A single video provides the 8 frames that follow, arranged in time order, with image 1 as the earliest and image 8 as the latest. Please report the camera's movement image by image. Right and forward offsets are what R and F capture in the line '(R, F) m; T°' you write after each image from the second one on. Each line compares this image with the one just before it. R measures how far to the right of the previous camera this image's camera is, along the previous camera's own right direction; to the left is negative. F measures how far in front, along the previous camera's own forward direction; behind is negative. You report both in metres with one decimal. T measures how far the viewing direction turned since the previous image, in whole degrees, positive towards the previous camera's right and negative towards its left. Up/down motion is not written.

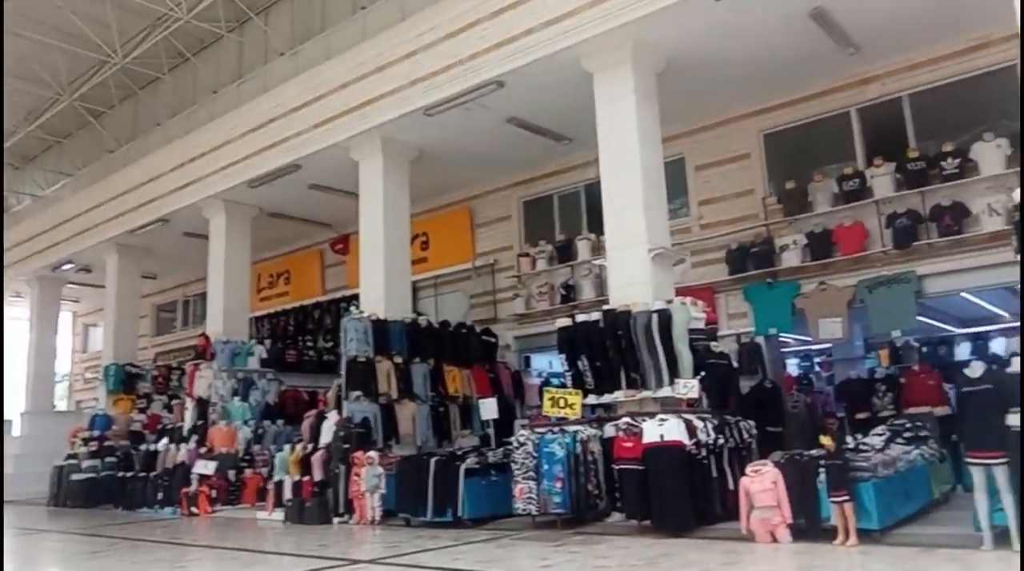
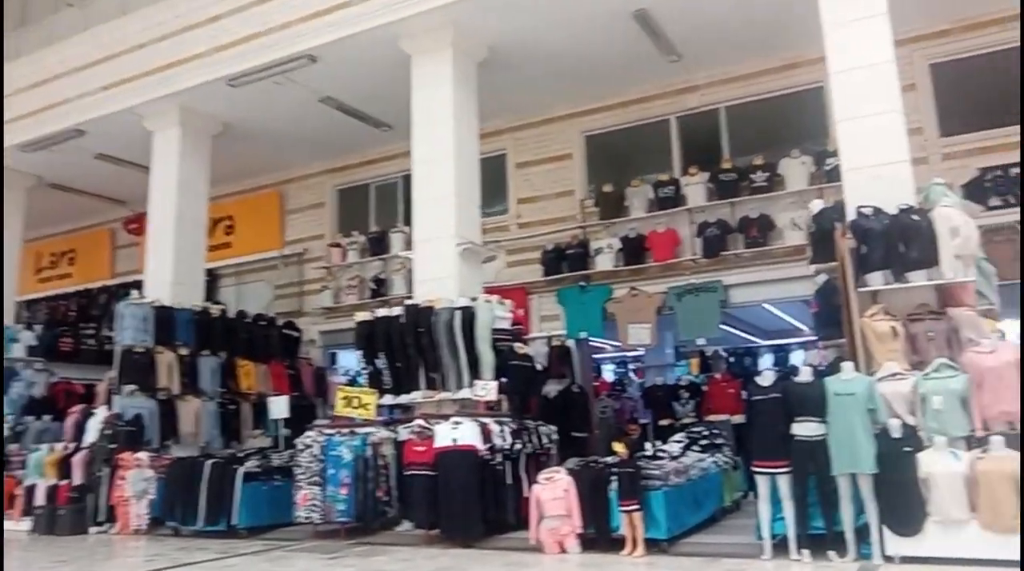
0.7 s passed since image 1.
(+0.3, +0.4) m; +10°
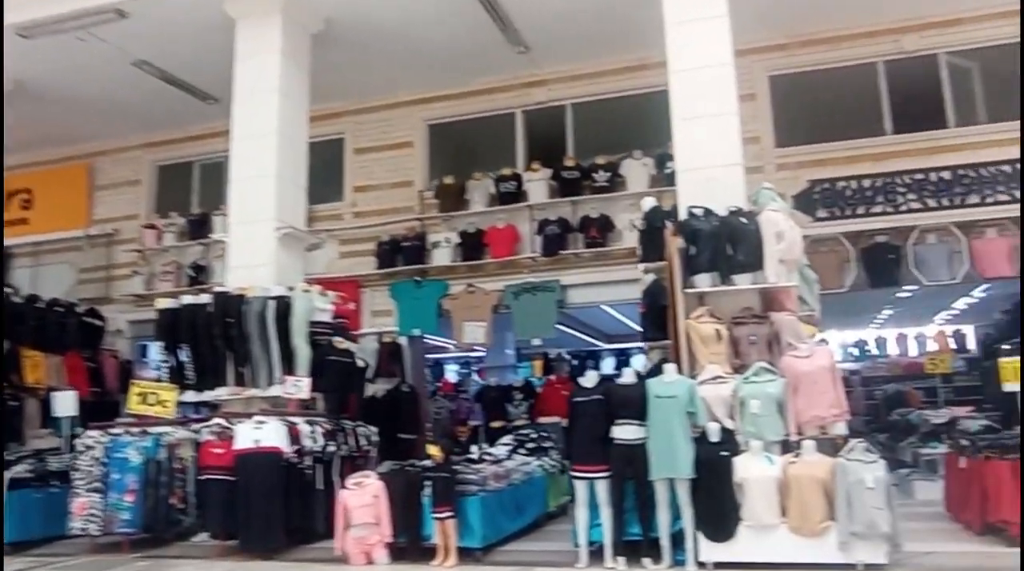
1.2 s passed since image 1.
(+0.3, +0.3) m; +9°
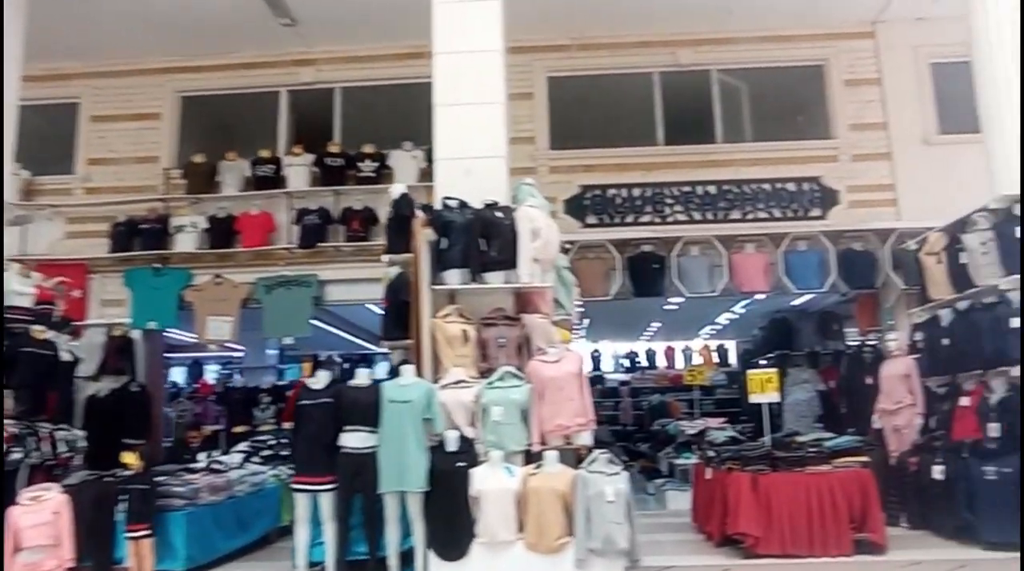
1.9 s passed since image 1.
(+0.4, +0.4) m; +13°
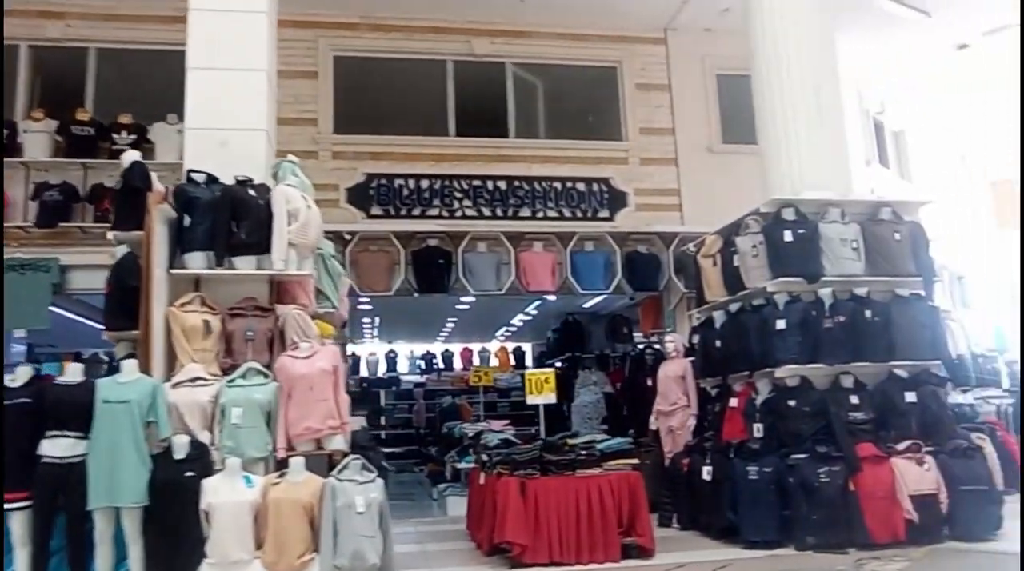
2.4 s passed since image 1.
(+0.3, +0.4) m; +12°
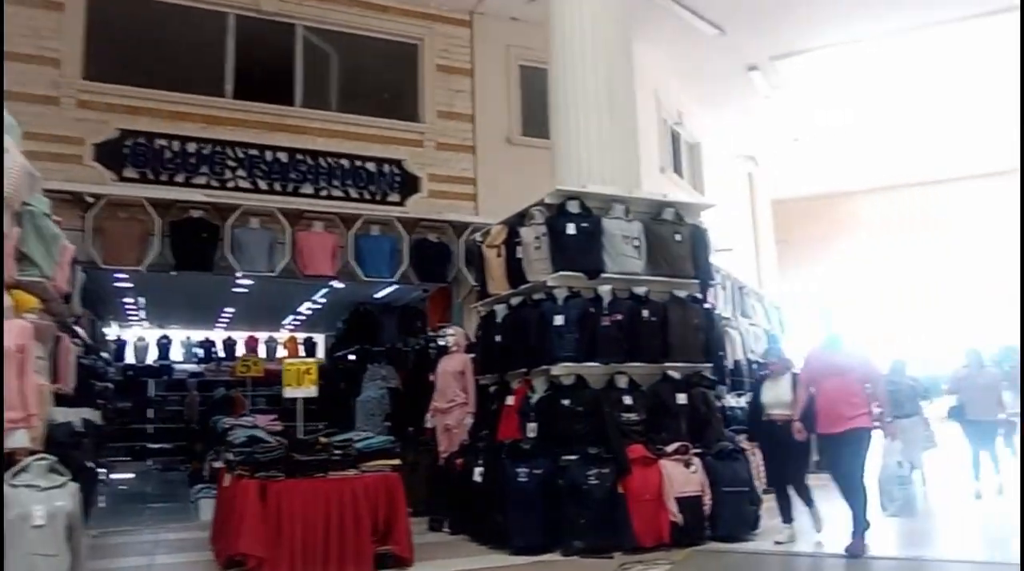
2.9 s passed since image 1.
(+0.3, +0.4) m; +12°
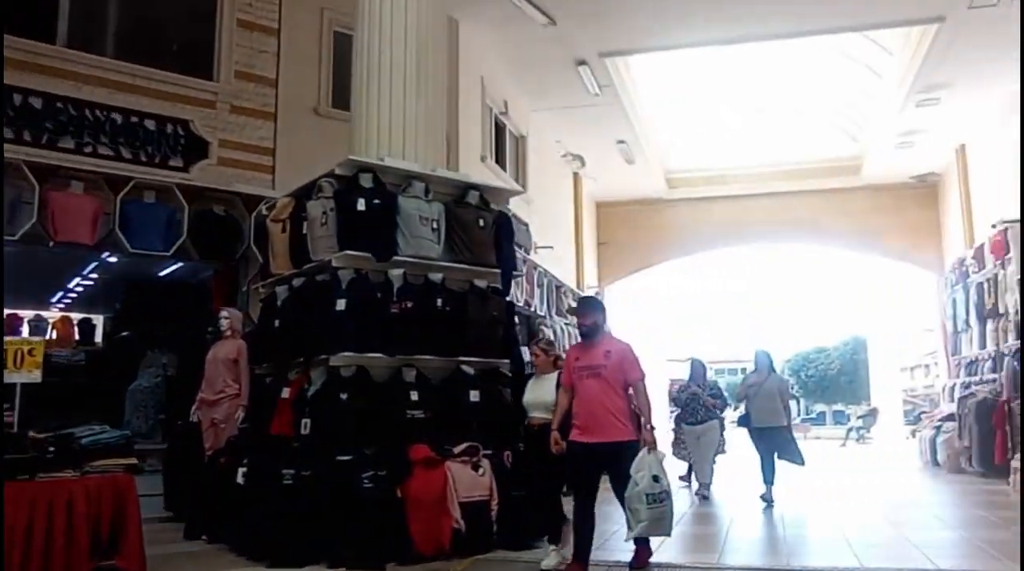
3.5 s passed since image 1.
(+0.3, +0.4) m; +11°
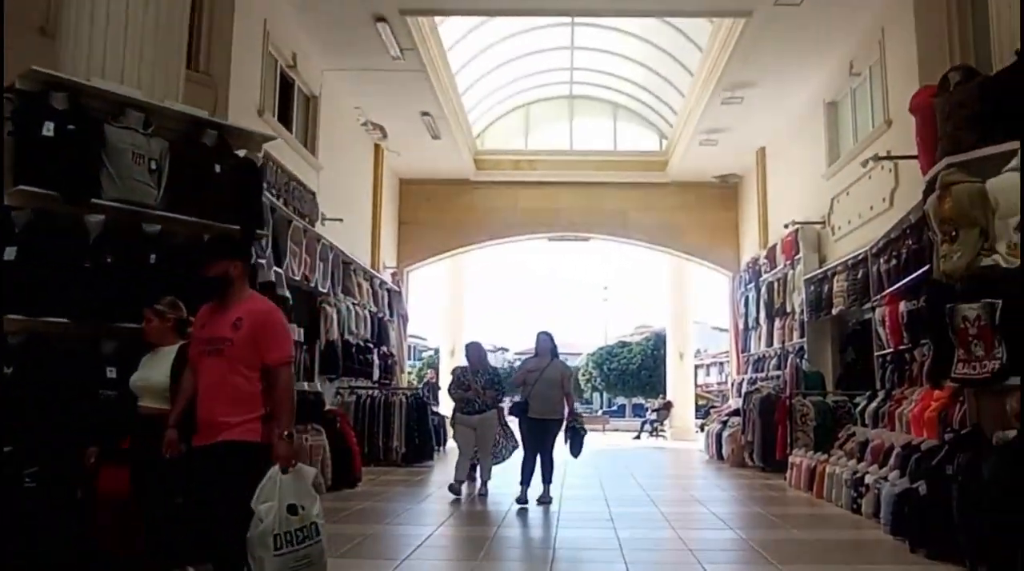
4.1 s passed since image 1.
(+0.4, +0.7) m; +12°
